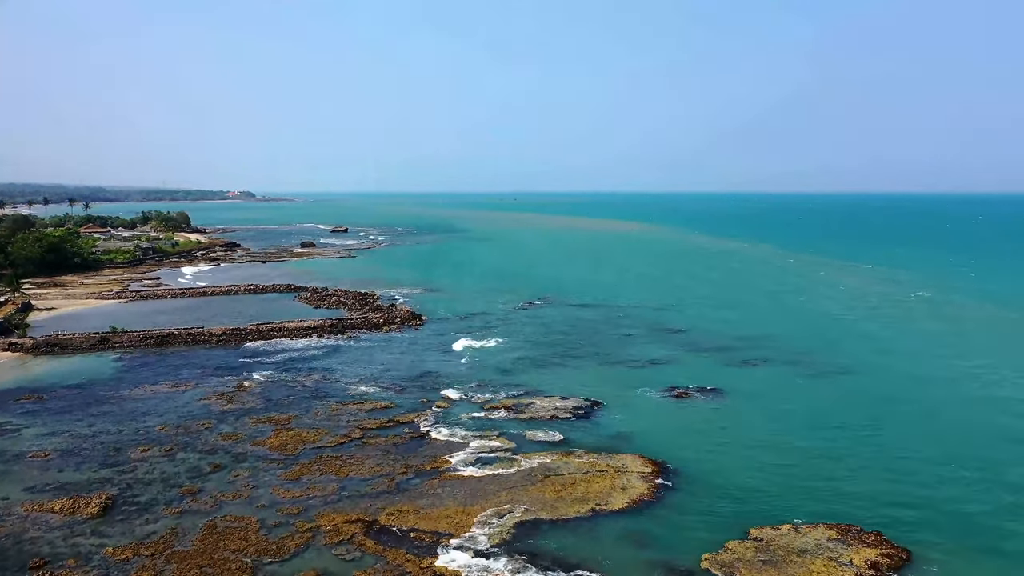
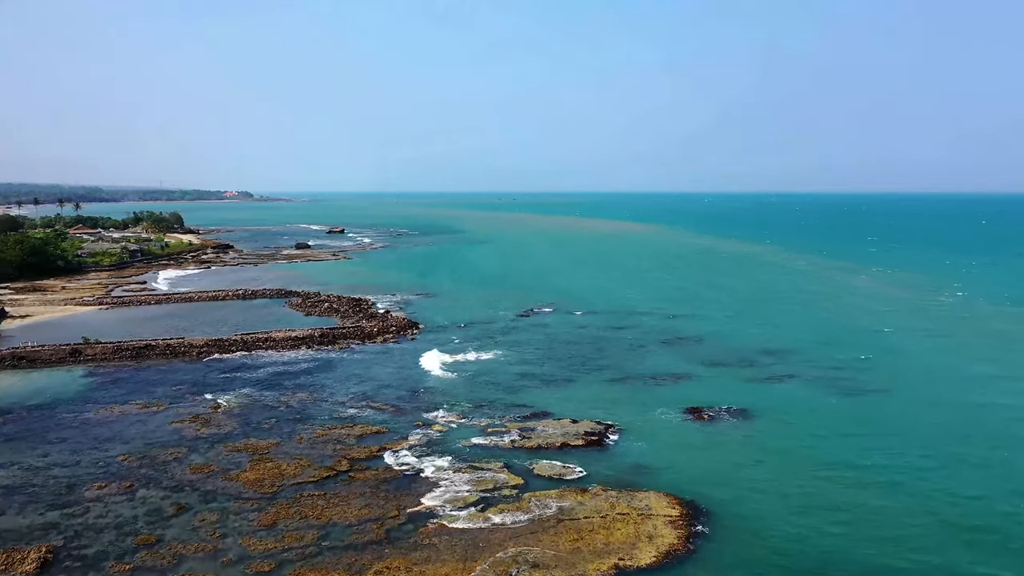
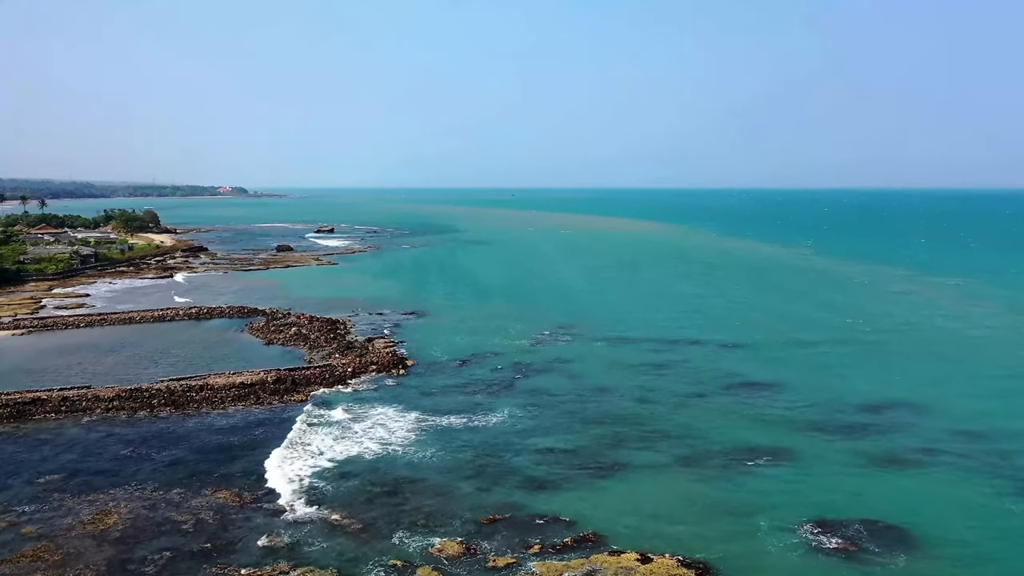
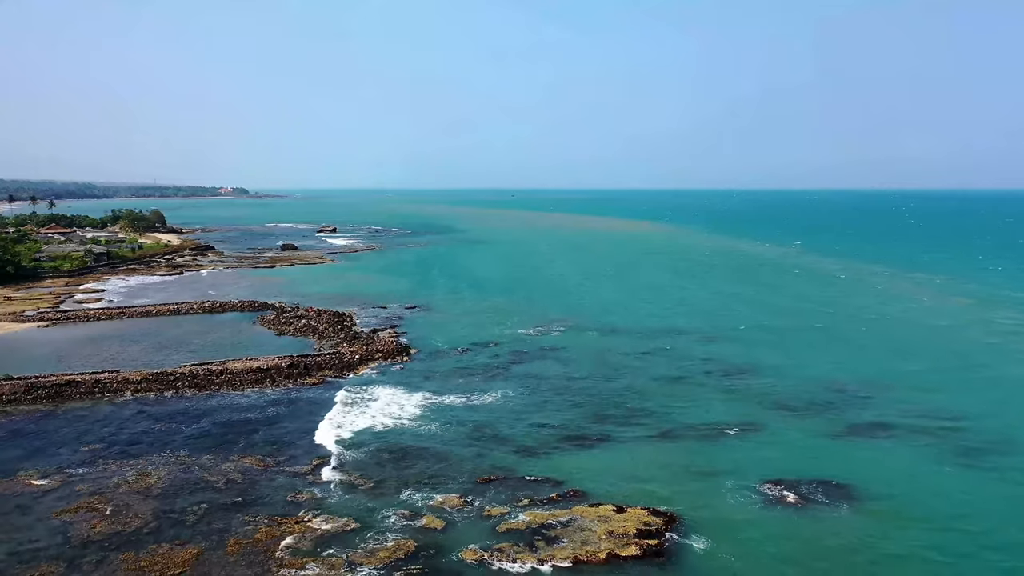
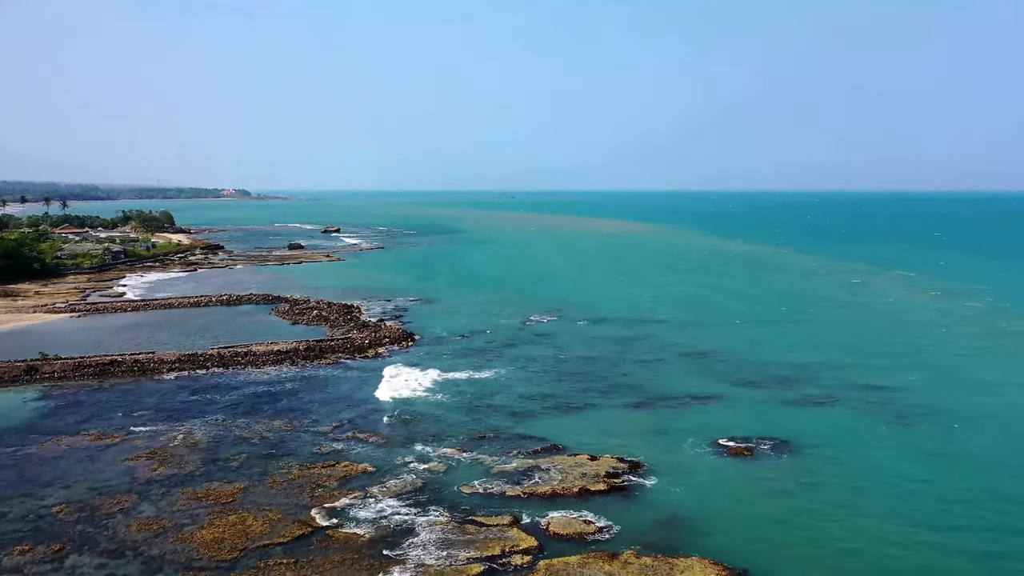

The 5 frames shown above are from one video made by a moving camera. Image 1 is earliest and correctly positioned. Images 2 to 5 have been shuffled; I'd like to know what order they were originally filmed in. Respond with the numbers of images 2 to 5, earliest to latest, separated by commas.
2, 5, 4, 3
